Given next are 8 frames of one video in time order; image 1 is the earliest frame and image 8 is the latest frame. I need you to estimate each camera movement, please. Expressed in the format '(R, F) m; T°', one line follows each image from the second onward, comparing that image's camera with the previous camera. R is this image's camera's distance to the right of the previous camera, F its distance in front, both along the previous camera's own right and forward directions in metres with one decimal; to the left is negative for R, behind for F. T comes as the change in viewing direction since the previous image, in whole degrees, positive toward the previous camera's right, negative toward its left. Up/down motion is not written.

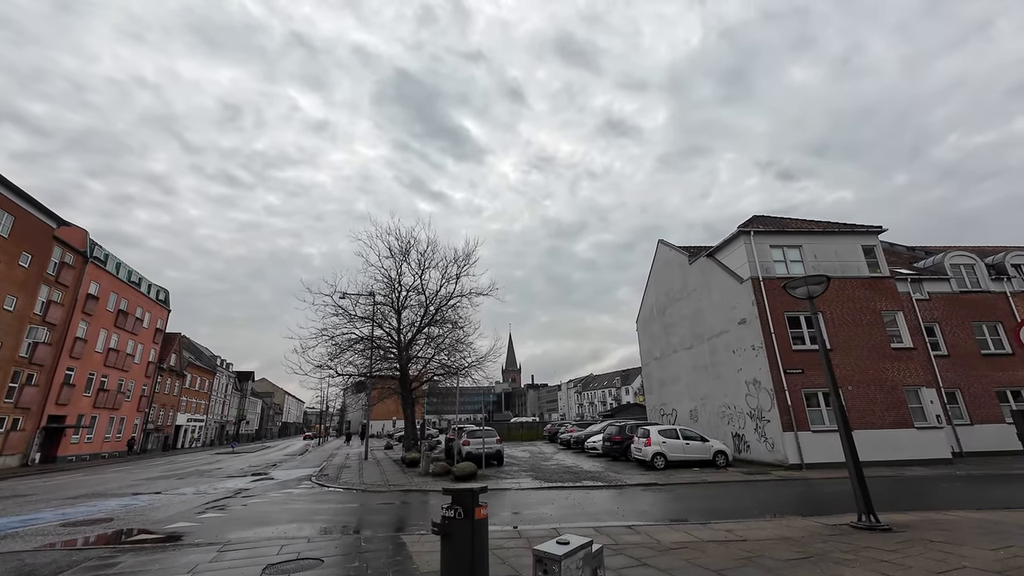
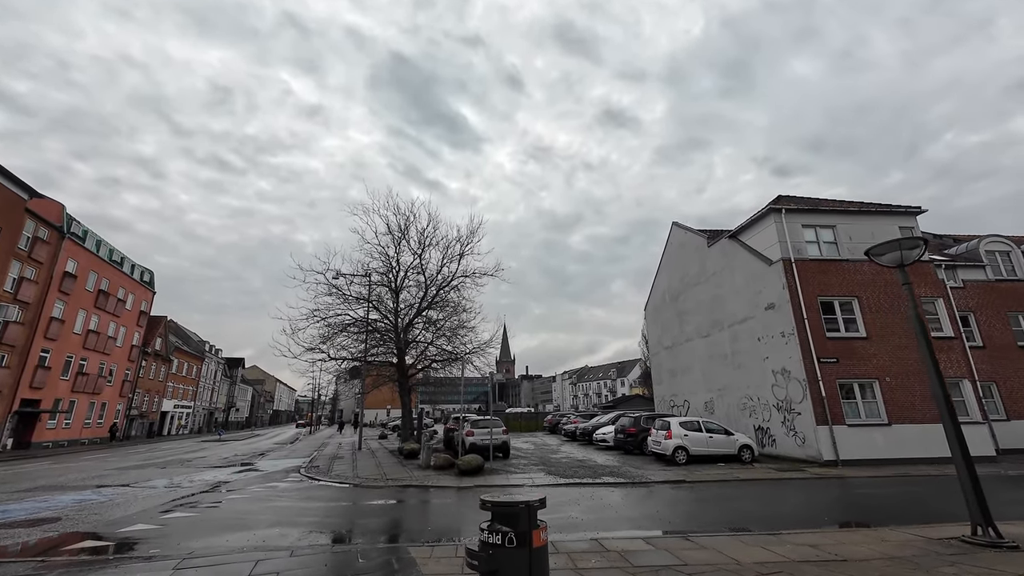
(-0.6, +1.6) m; +1°
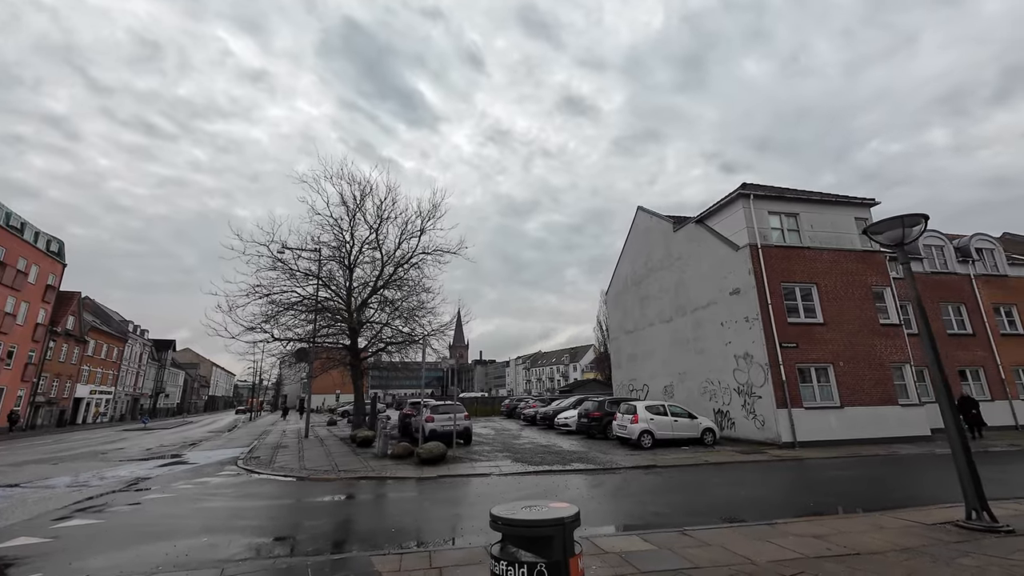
(-0.4, +1.0) m; +6°
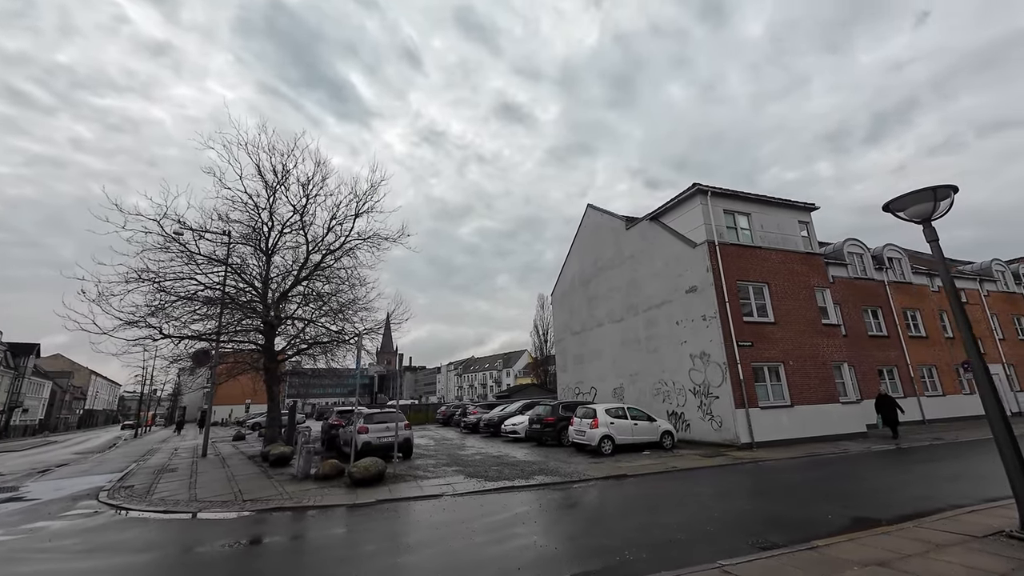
(-0.7, +1.8) m; +9°
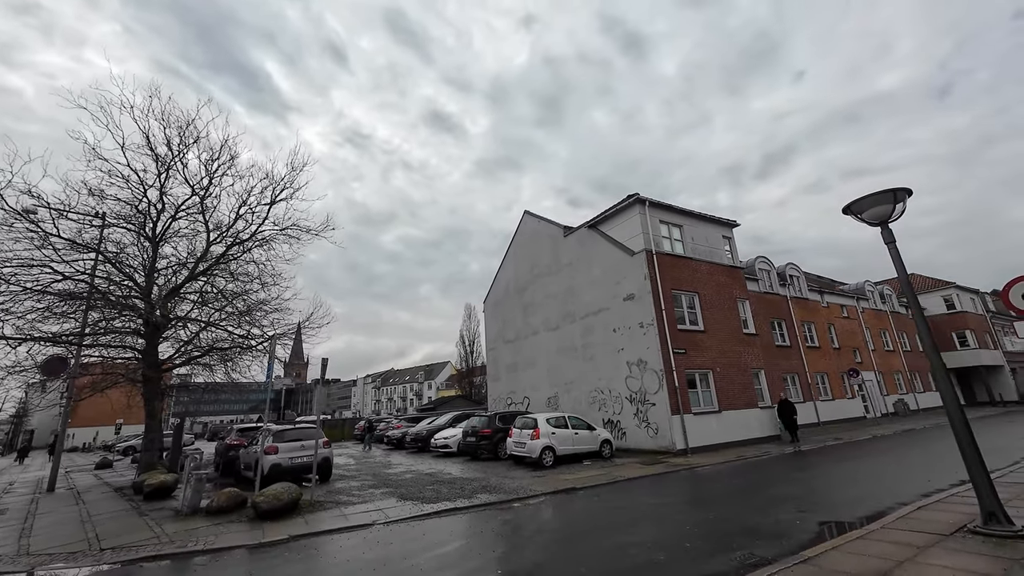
(-0.5, +1.0) m; +10°
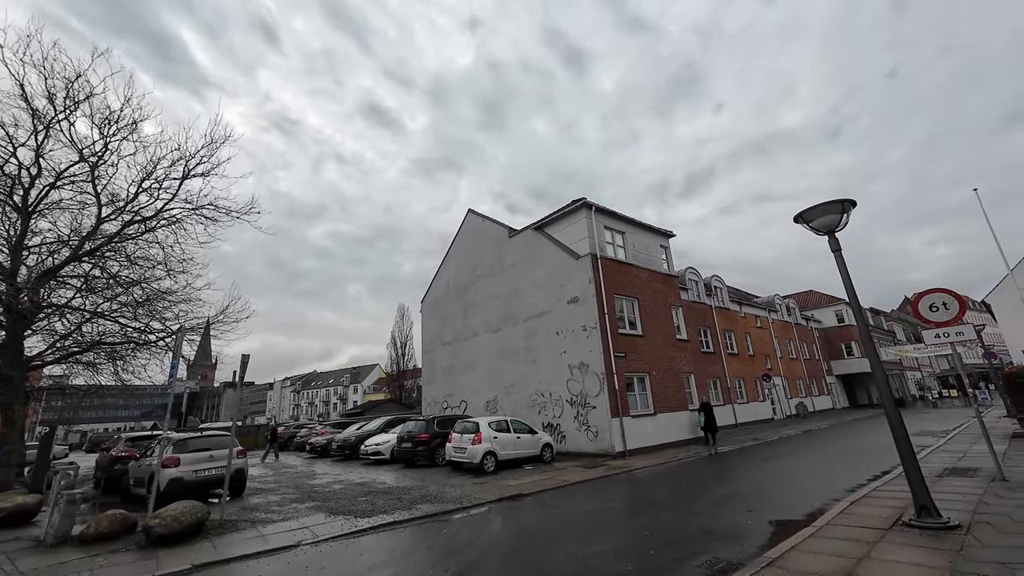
(-0.4, +0.5) m; +9°
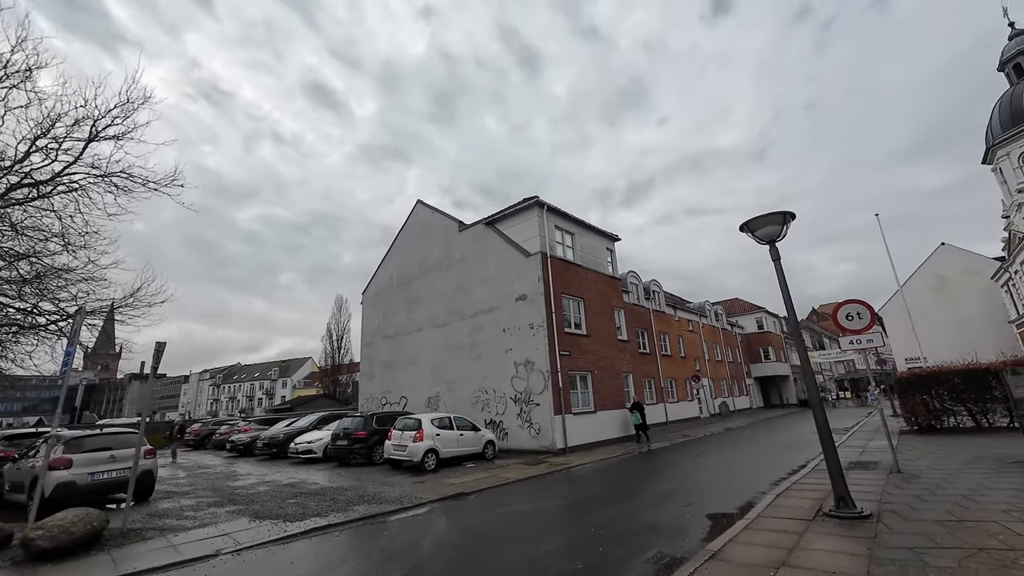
(-0.2, +0.2) m; +8°
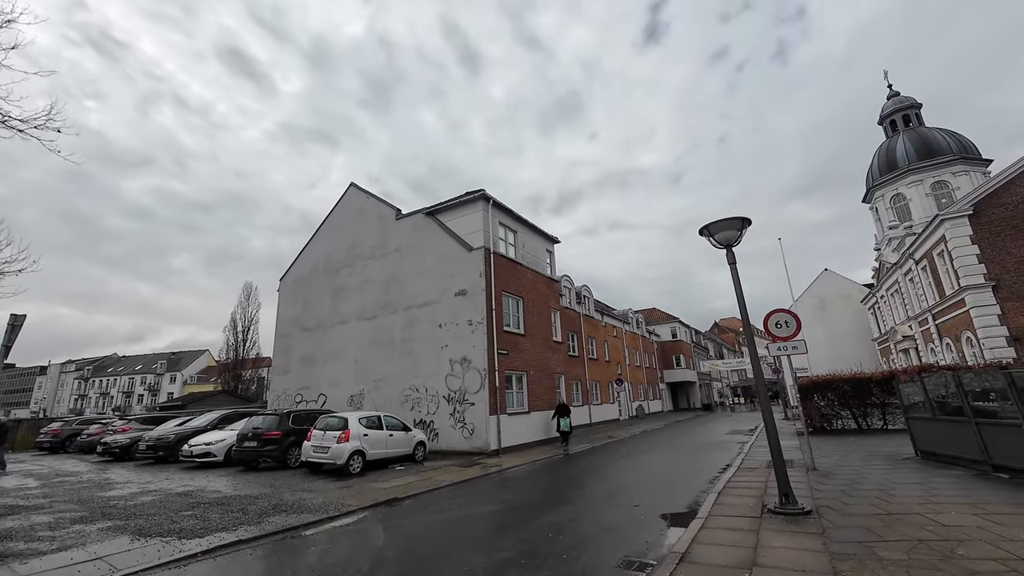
(-0.6, +0.6) m; +10°
